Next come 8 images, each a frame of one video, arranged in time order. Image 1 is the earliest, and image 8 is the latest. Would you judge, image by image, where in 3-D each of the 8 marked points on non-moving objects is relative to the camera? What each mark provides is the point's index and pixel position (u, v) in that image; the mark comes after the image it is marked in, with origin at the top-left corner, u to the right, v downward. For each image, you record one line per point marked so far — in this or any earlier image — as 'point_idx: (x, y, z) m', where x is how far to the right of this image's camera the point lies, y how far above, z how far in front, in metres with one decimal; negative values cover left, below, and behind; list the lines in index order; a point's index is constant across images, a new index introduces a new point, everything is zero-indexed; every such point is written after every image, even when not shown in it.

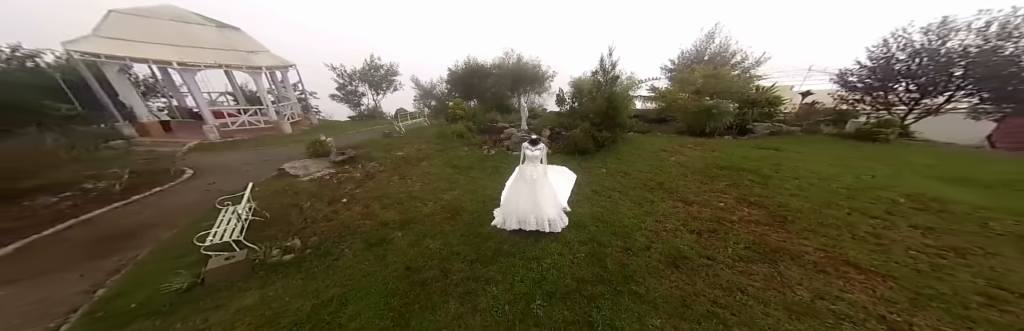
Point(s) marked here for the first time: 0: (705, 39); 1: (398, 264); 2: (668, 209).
0: (+12.1, +8.2, +13.4) m
1: (-3.0, -2.3, +5.2) m
2: (+4.7, -1.3, +6.3) m
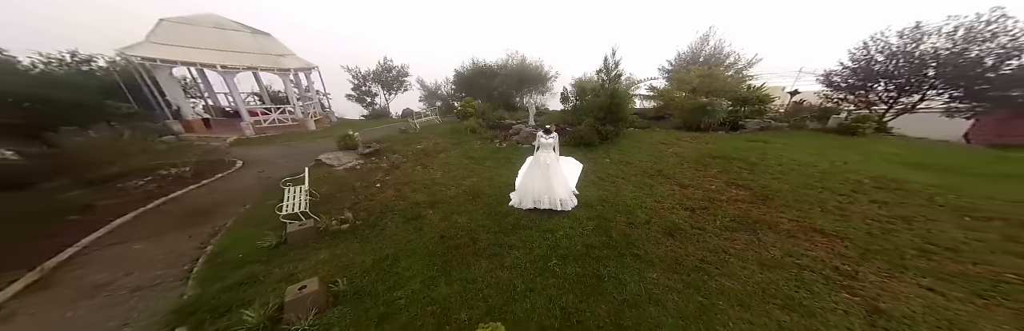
0: (+12.8, +8.5, +14.4) m
1: (-2.4, -1.9, +6.1) m
2: (+5.3, -0.8, +7.2) m
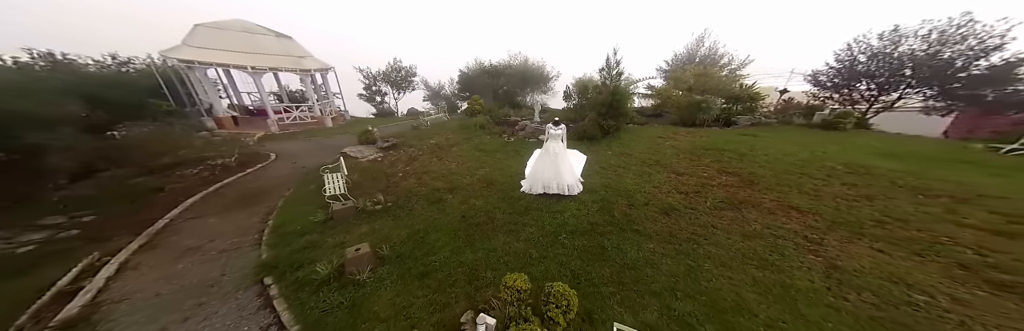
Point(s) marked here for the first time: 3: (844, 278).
0: (+13.3, +8.9, +15.2) m
1: (-2.0, -1.5, +6.9) m
2: (+5.8, -0.4, +7.9) m
3: (+6.6, -2.1, +4.1) m
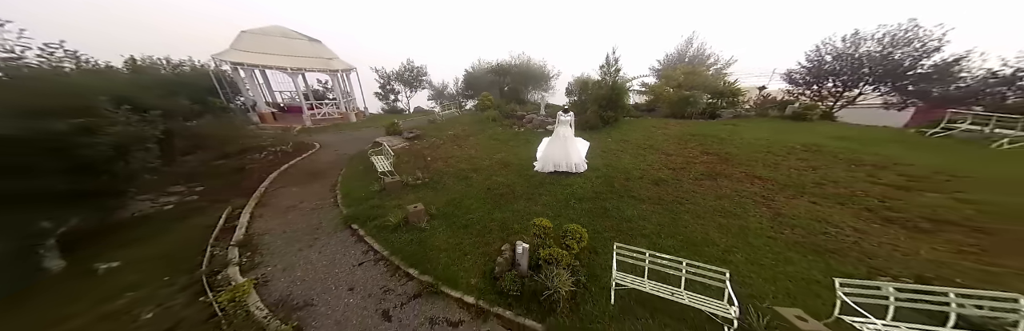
0: (+13.9, +9.7, +16.7) m
1: (-1.3, -0.7, +8.4) m
2: (+6.5, +0.3, +9.4) m
3: (+7.3, -1.3, +5.6) m
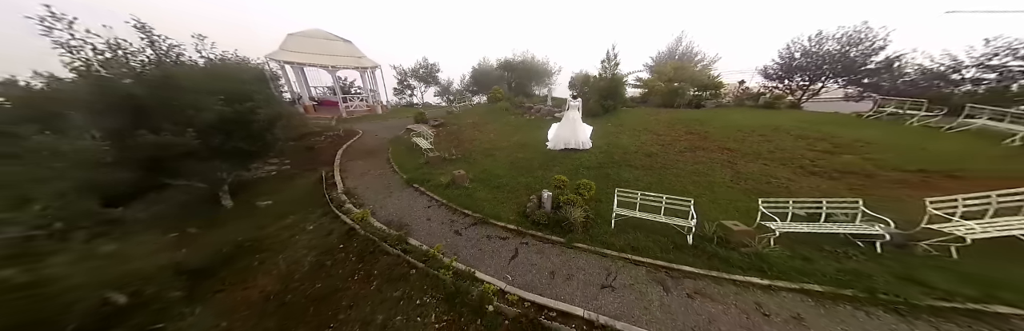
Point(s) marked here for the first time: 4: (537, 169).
0: (+14.7, +10.9, +18.6) m
1: (-0.4, +0.3, +10.3) m
2: (+7.3, +1.4, +11.4) m
3: (+8.2, -0.2, +7.5) m
4: (+1.2, -0.2, +9.2) m
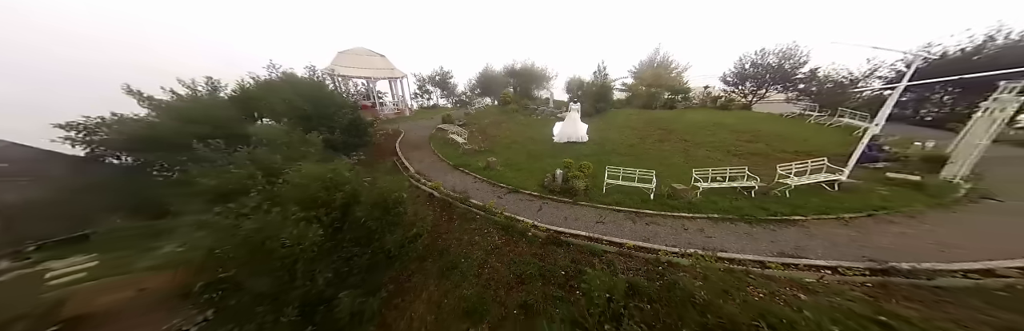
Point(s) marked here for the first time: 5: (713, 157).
0: (+15.2, +11.8, +21.9) m
1: (+0.5, +0.9, +13.3) m
2: (+8.2, +2.2, +14.6) m
3: (+9.2, +0.5, +10.7) m
4: (+2.1, +0.4, +12.3) m
5: (+9.8, +0.4, +10.1) m
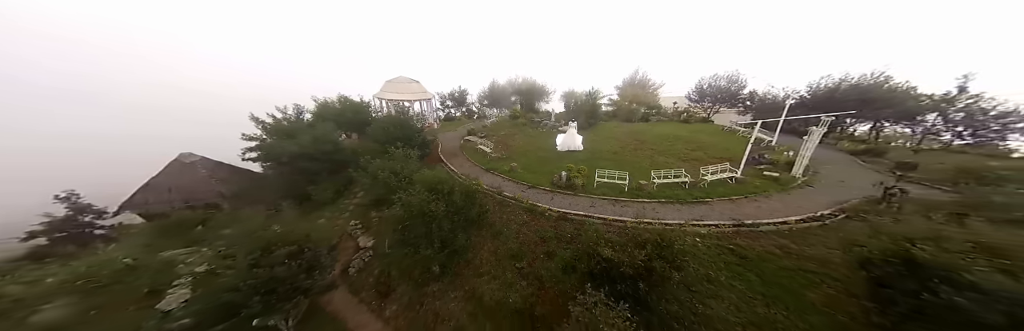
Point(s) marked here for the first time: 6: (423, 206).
0: (+15.9, +11.7, +26.4) m
1: (+1.5, +0.7, +17.4) m
2: (+9.2, +2.0, +18.9) m
3: (+10.3, +0.3, +15.1) m
4: (+3.2, +0.2, +16.4) m
5: (+10.9, +0.3, +14.5) m
6: (-3.6, -1.7, +8.3) m
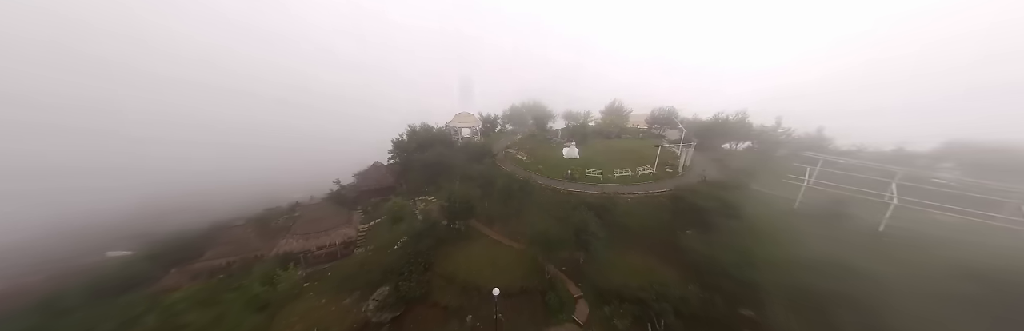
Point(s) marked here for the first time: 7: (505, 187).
0: (+18.8, +11.4, +37.7) m
1: (+4.5, +0.5, +28.4) m
2: (+12.2, +1.8, +29.9) m
3: (+13.3, +0.2, +26.1) m
4: (+6.2, +0.1, +27.4) m
5: (+14.0, +0.2, +25.5) m
6: (-0.5, -1.8, +19.2) m
7: (-0.6, -1.9, +19.1) m
